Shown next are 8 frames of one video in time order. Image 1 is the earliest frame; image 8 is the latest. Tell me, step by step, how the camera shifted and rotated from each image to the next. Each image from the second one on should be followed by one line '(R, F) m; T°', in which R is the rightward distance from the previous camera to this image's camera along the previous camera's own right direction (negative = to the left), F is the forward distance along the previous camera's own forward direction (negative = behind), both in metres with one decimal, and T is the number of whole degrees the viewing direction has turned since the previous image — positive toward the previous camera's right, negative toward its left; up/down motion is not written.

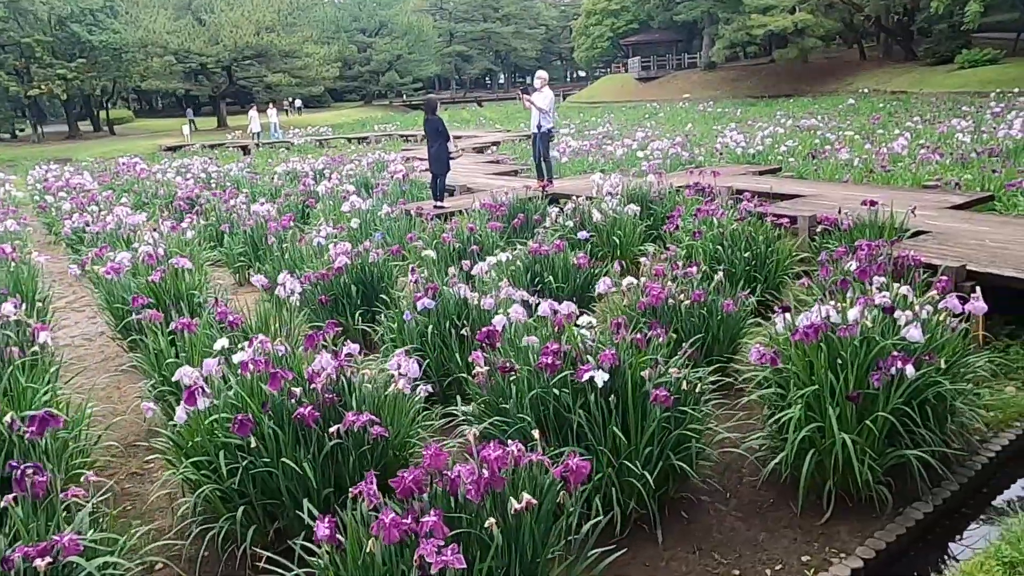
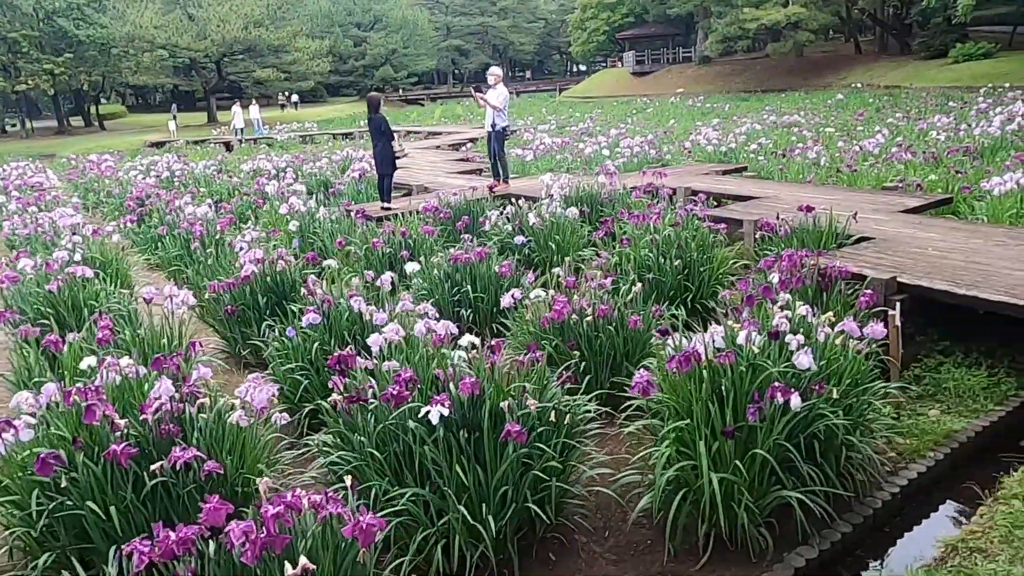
(+0.6, +0.3) m; 0°
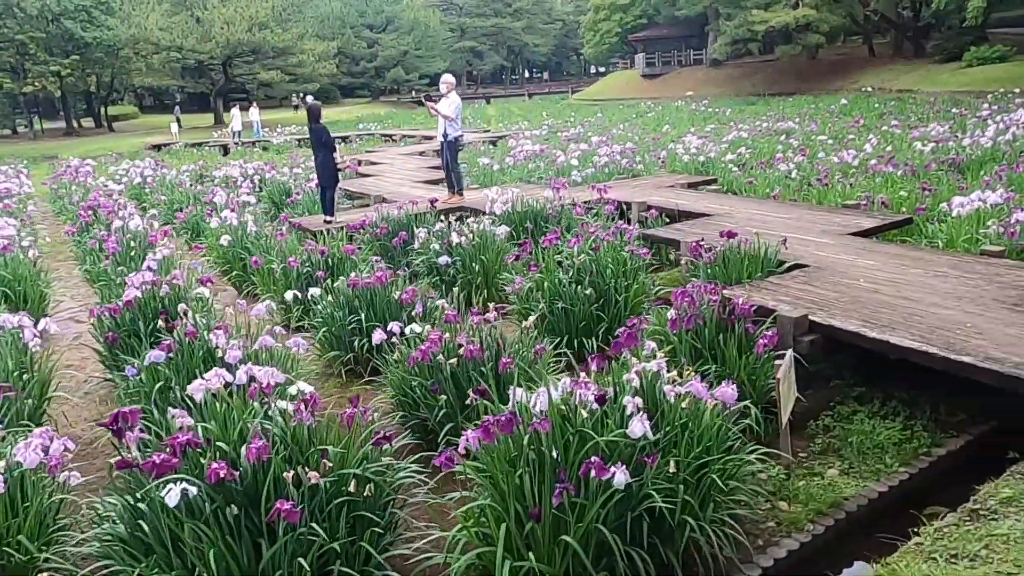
(+0.7, +0.4) m; -2°
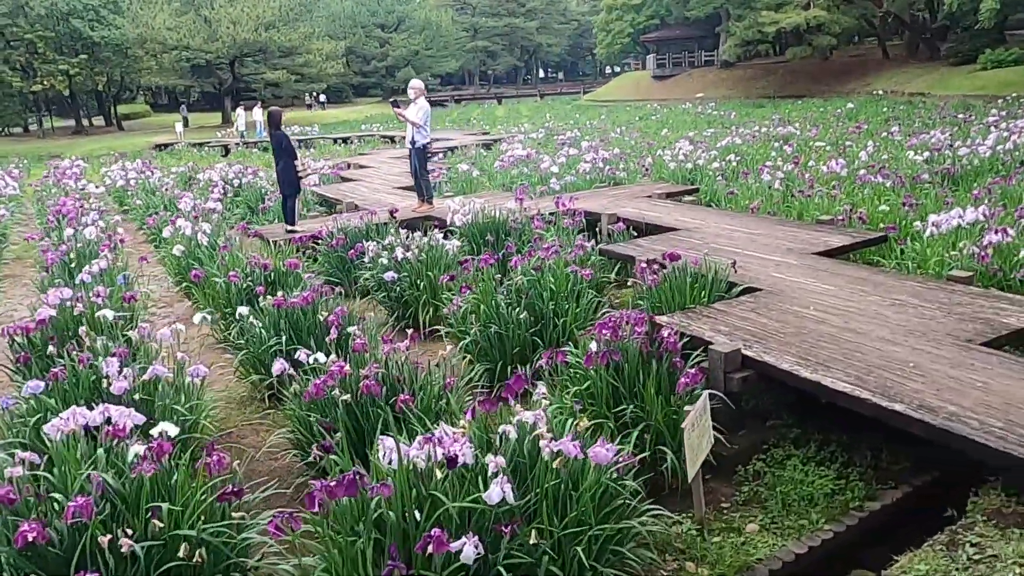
(+0.5, +0.3) m; -1°
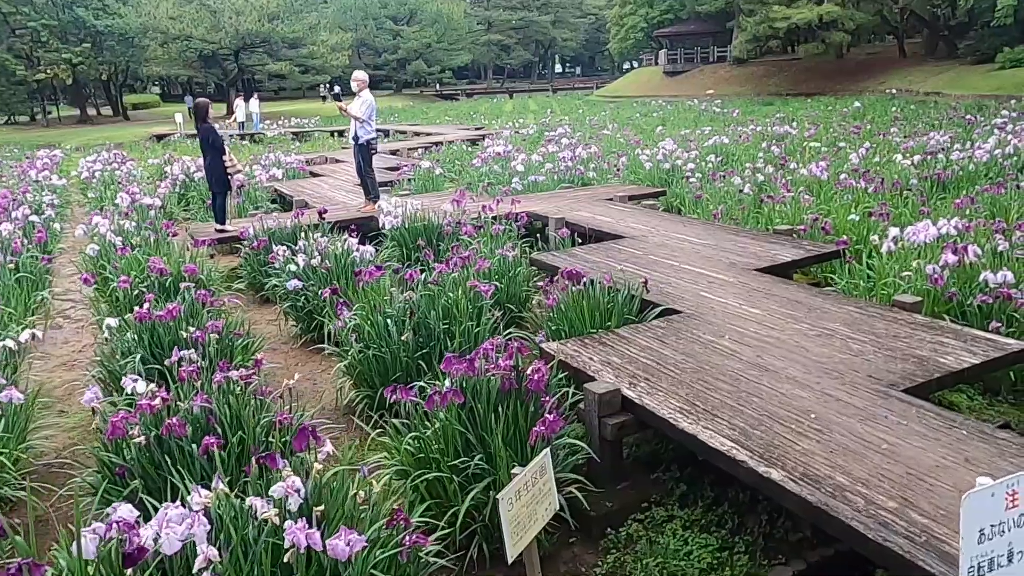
(+0.7, +0.5) m; -1°
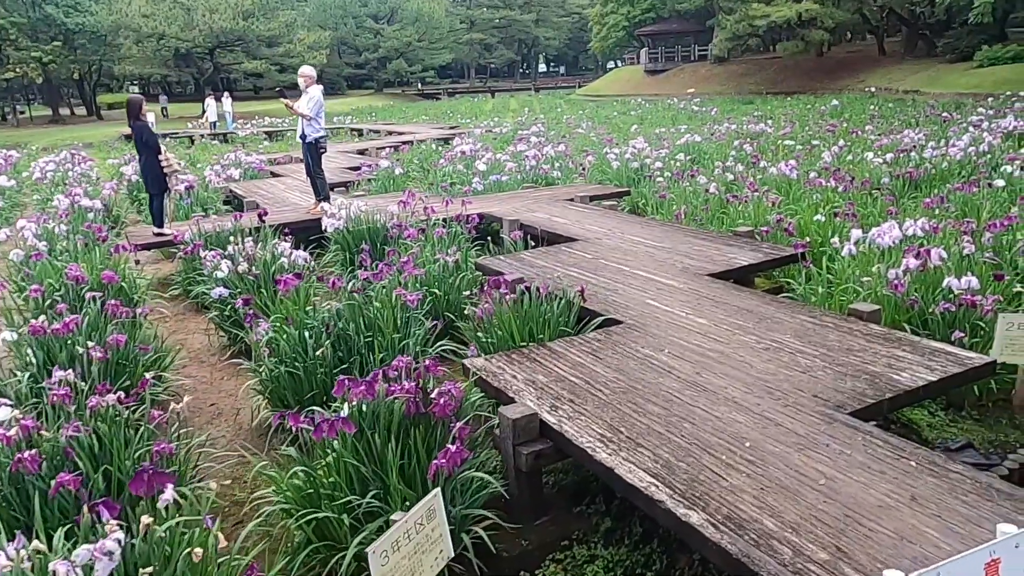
(+0.3, +0.3) m; +1°
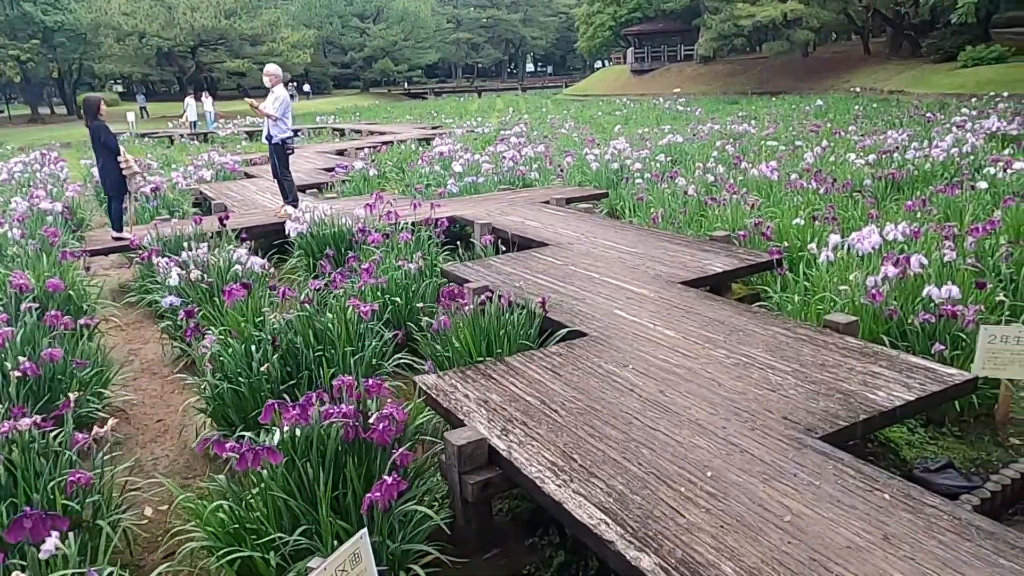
(+0.1, +0.2) m; +1°
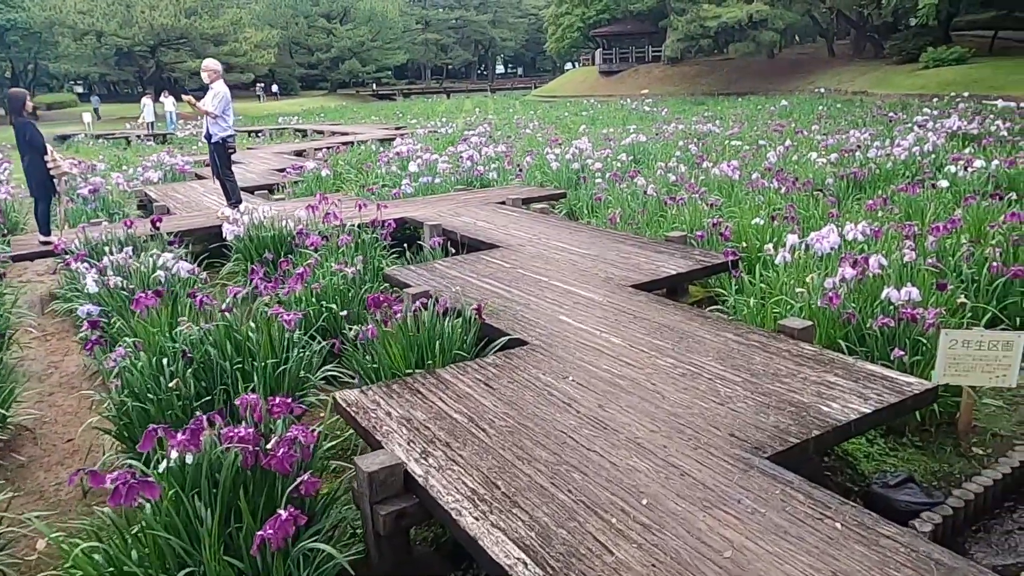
(+0.2, +0.2) m; +2°
